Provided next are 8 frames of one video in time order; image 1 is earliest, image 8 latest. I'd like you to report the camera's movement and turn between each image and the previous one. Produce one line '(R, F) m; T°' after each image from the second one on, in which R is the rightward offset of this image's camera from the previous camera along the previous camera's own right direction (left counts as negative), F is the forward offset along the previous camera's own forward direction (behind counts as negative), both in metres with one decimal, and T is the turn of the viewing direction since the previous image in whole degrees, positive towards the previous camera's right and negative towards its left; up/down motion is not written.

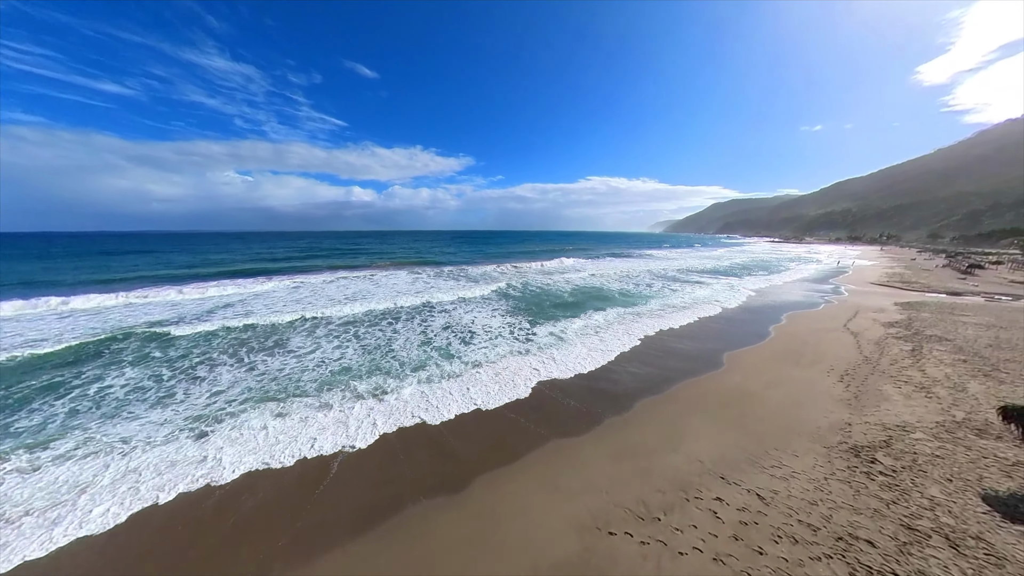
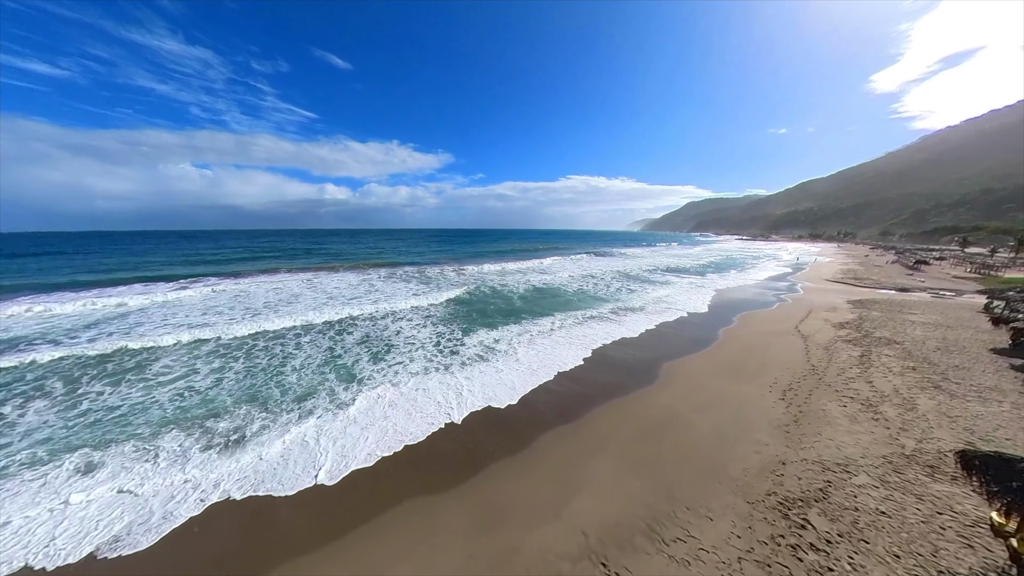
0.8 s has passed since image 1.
(+2.5, +1.6) m; +3°
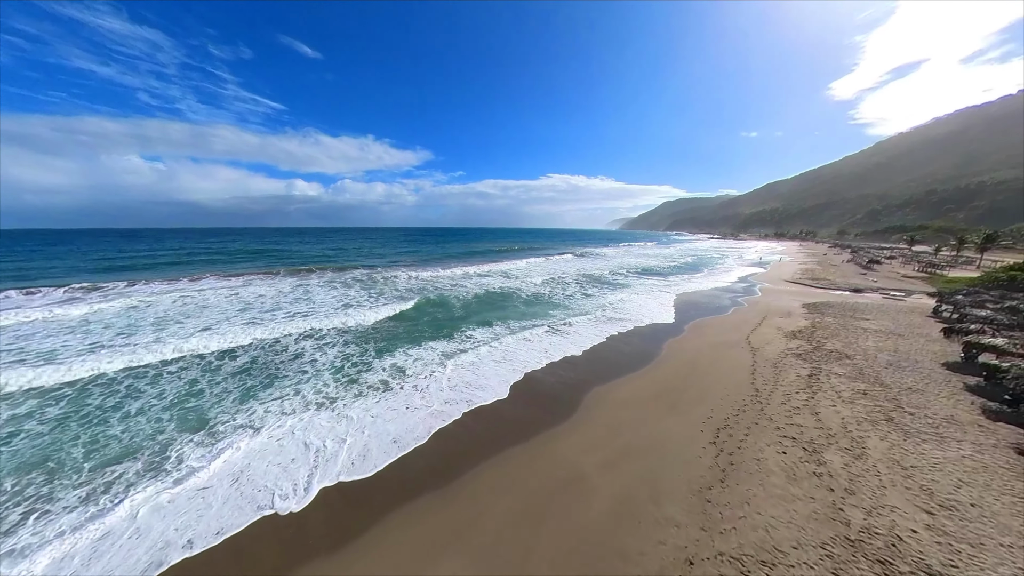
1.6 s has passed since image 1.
(+2.5, +1.7) m; +3°
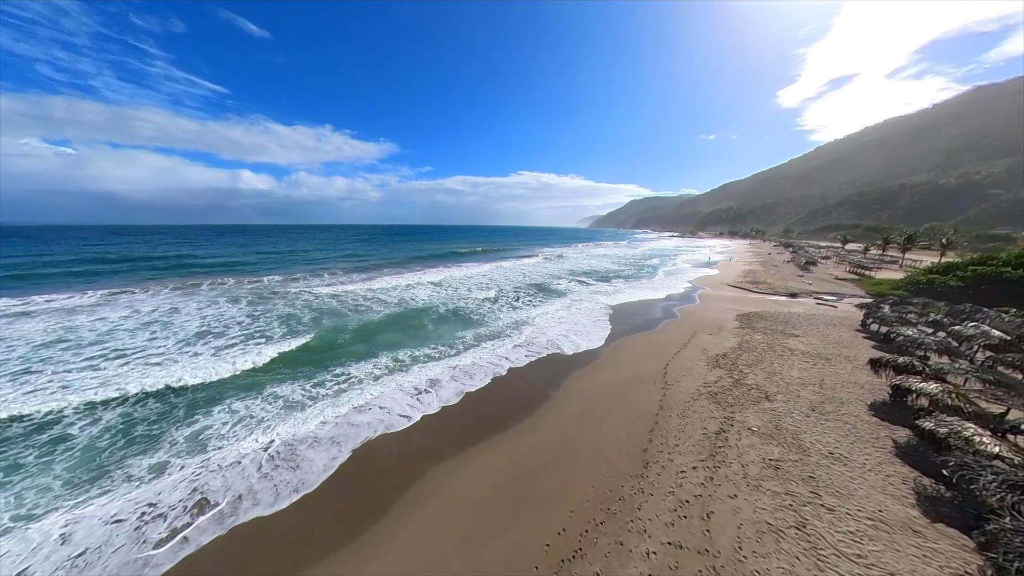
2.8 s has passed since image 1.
(+3.6, +2.4) m; +5°
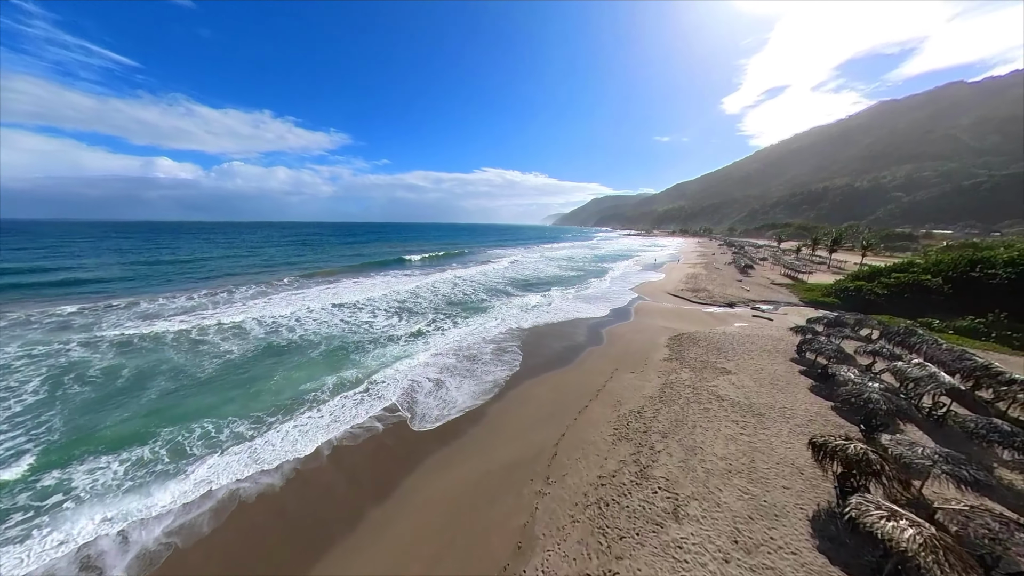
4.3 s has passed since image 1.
(+3.6, +3.0) m; +6°
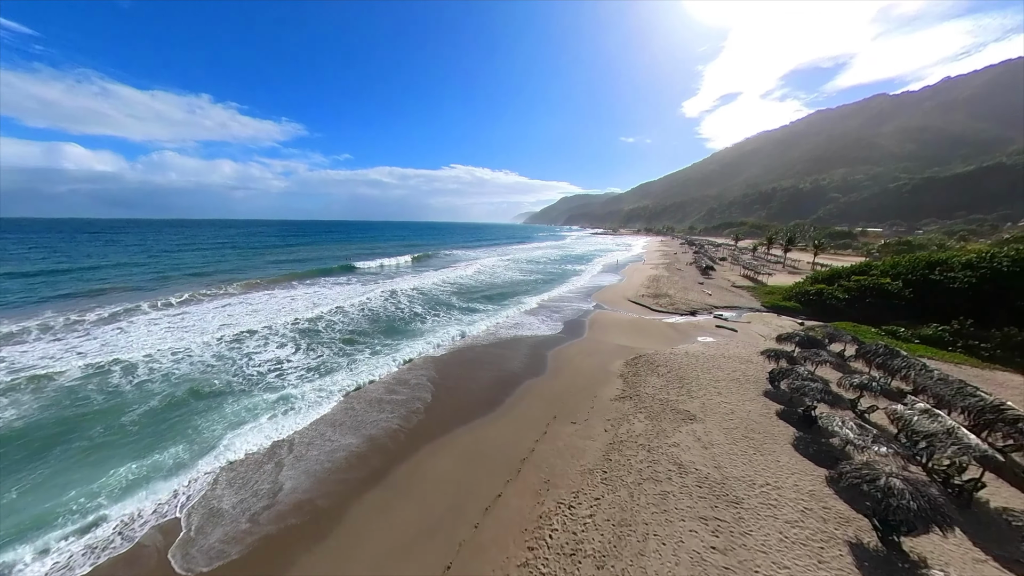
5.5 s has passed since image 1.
(+2.2, +2.9) m; +5°
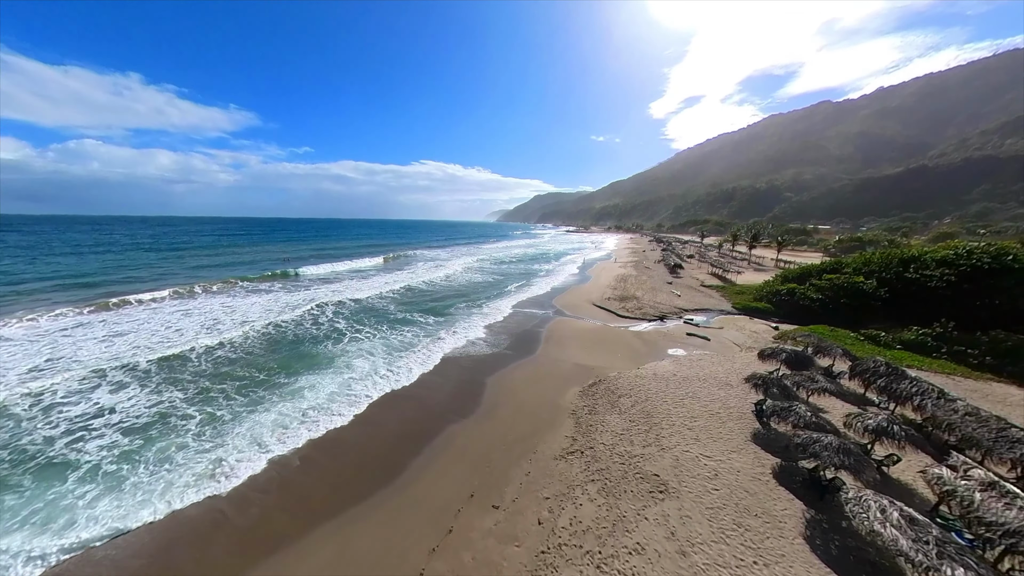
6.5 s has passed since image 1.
(+1.7, +2.7) m; +5°
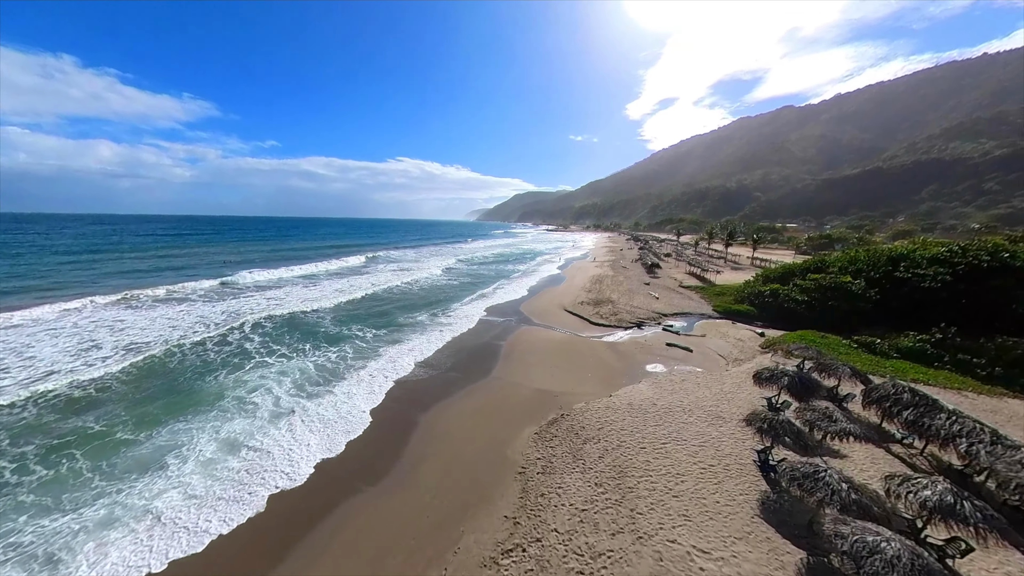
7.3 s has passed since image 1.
(+1.3, +2.2) m; +3°
